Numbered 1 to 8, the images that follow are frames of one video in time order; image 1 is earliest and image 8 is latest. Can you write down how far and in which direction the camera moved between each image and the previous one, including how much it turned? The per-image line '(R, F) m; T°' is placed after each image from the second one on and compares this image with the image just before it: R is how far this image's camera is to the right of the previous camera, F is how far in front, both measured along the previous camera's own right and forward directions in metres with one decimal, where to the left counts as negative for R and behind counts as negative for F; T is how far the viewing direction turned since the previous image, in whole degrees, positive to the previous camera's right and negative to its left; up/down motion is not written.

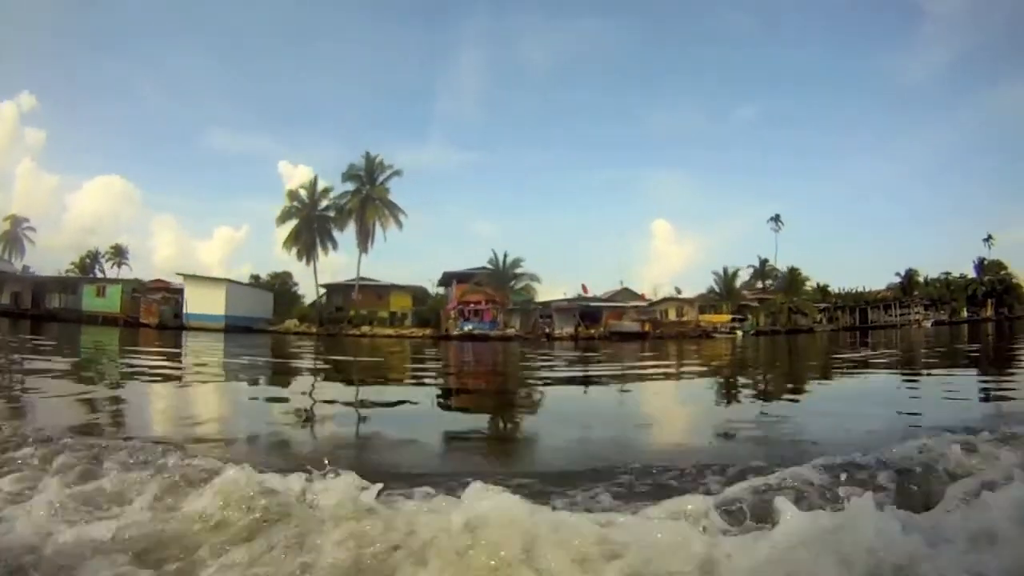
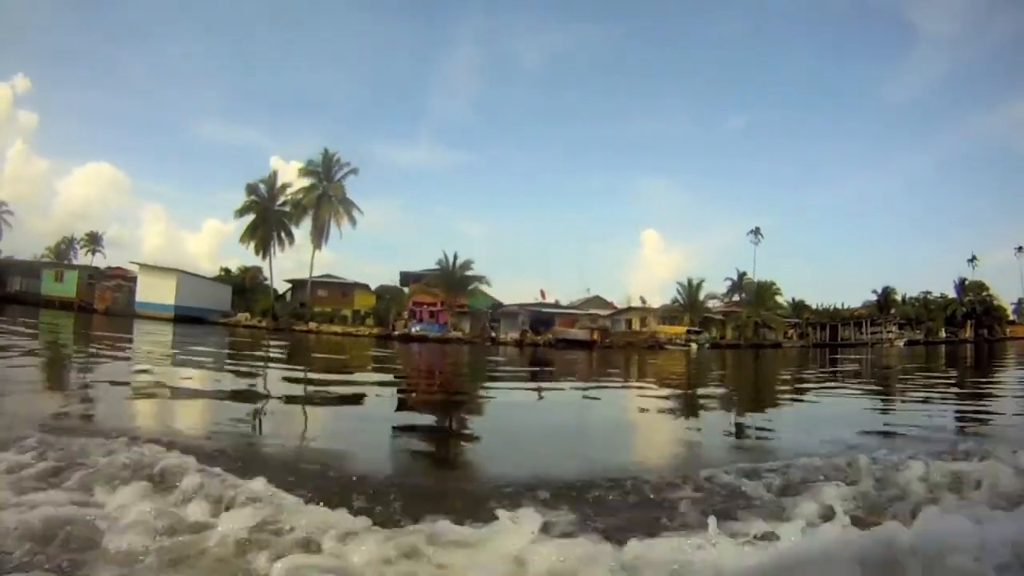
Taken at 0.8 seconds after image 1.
(+0.7, +0.1) m; 0°
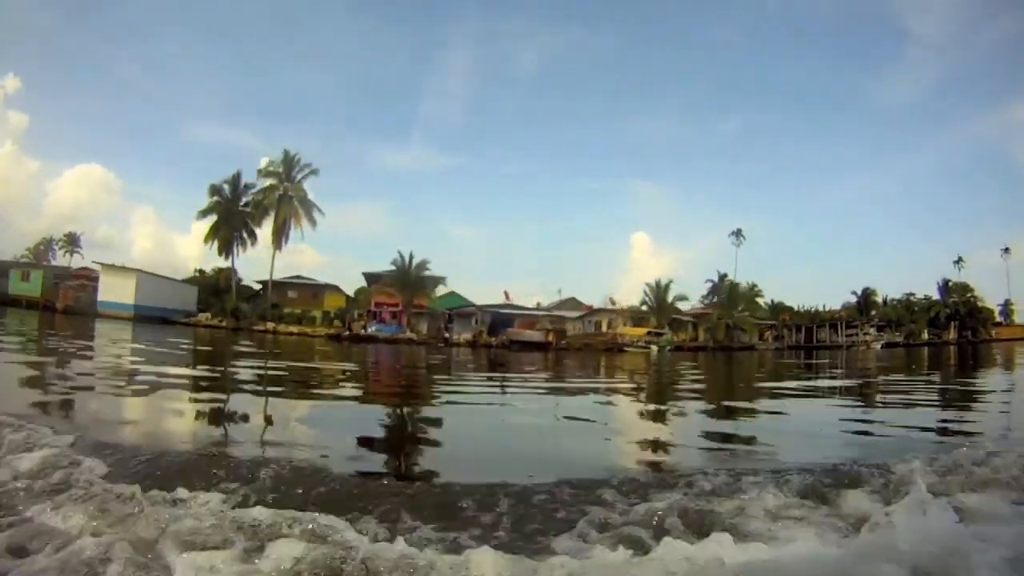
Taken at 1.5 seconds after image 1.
(+0.6, +0.1) m; 0°
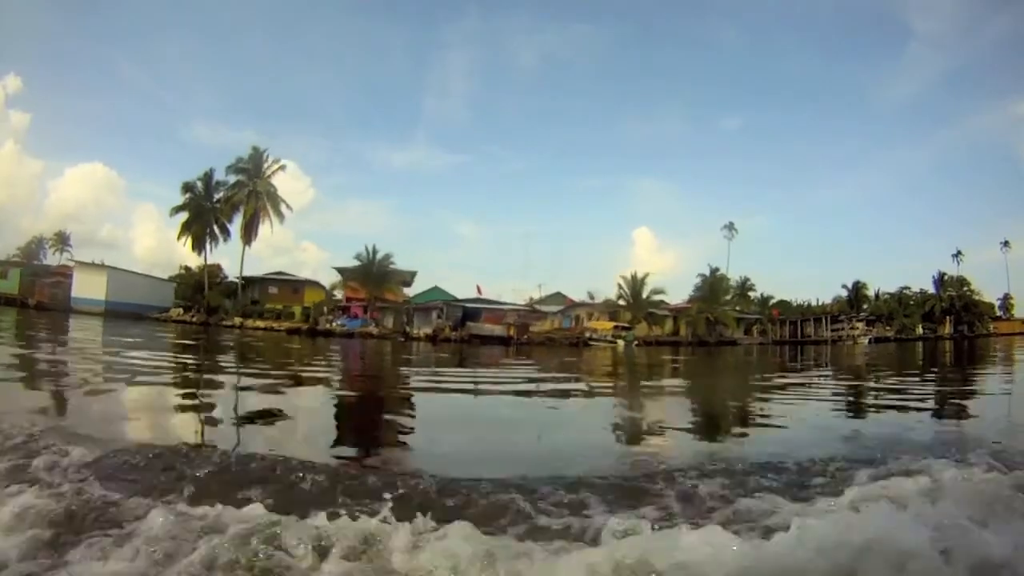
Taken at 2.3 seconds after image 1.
(+0.6, +0.1) m; -1°
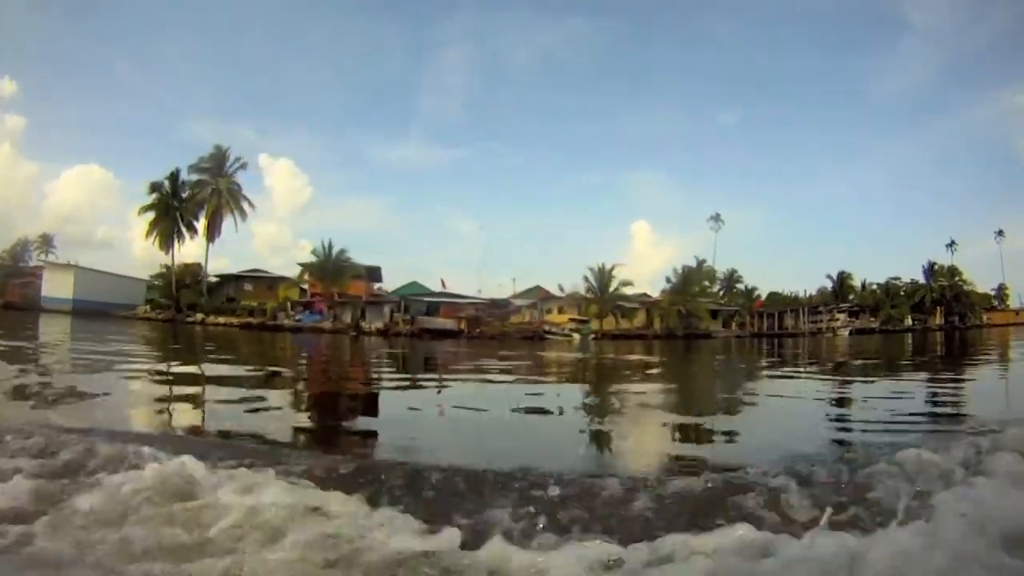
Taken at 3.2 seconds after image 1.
(+0.7, 0.0) m; -1°
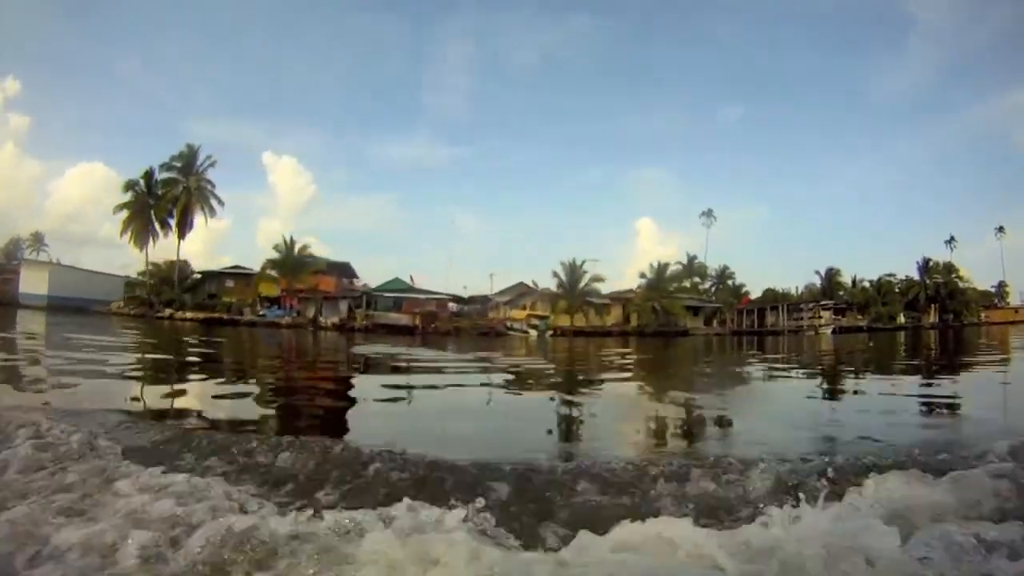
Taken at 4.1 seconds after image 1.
(+0.7, 0.0) m; -1°
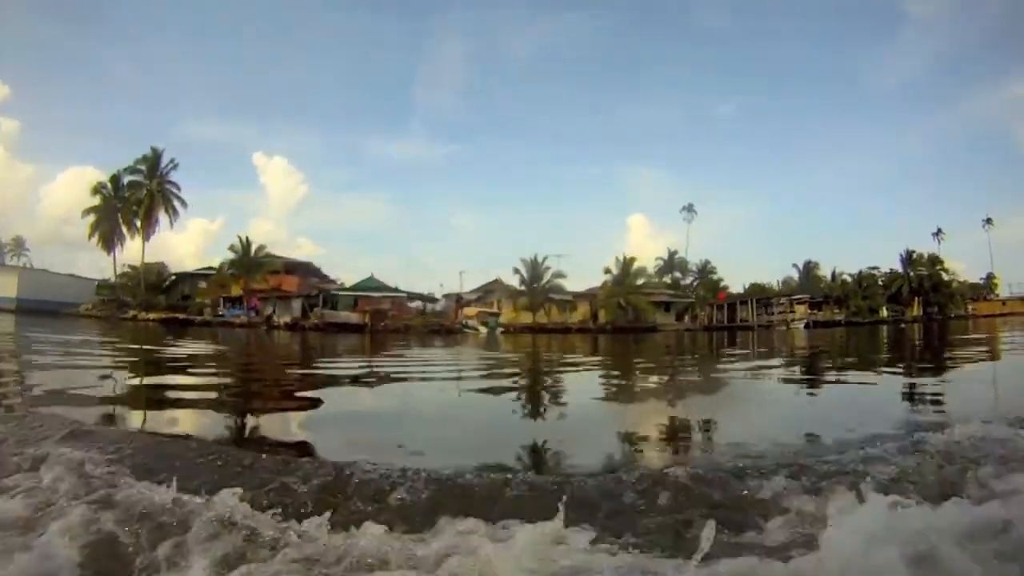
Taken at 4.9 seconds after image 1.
(+0.8, -0.1) m; -1°
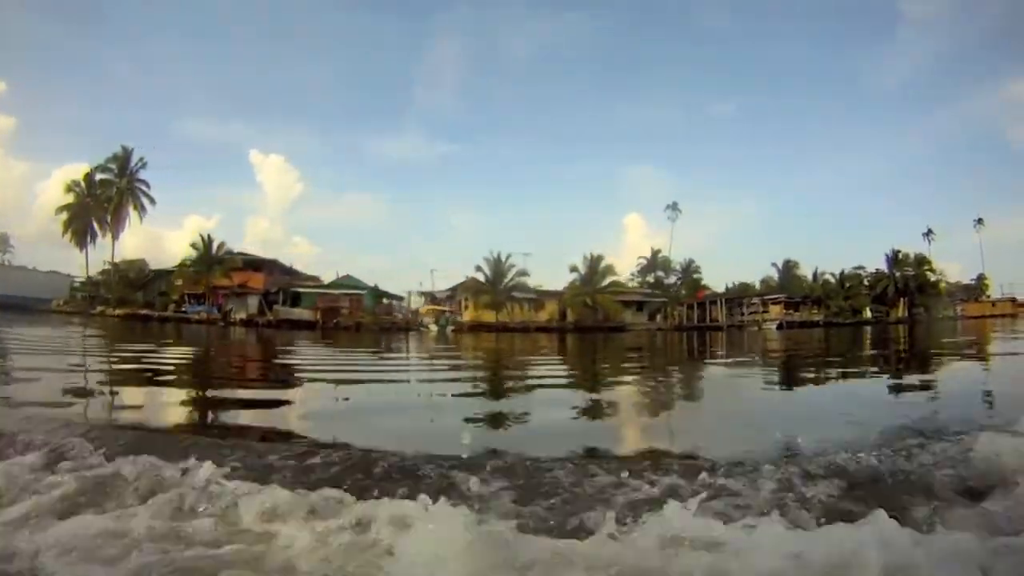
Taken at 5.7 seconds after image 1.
(+0.7, -0.1) m; -1°
